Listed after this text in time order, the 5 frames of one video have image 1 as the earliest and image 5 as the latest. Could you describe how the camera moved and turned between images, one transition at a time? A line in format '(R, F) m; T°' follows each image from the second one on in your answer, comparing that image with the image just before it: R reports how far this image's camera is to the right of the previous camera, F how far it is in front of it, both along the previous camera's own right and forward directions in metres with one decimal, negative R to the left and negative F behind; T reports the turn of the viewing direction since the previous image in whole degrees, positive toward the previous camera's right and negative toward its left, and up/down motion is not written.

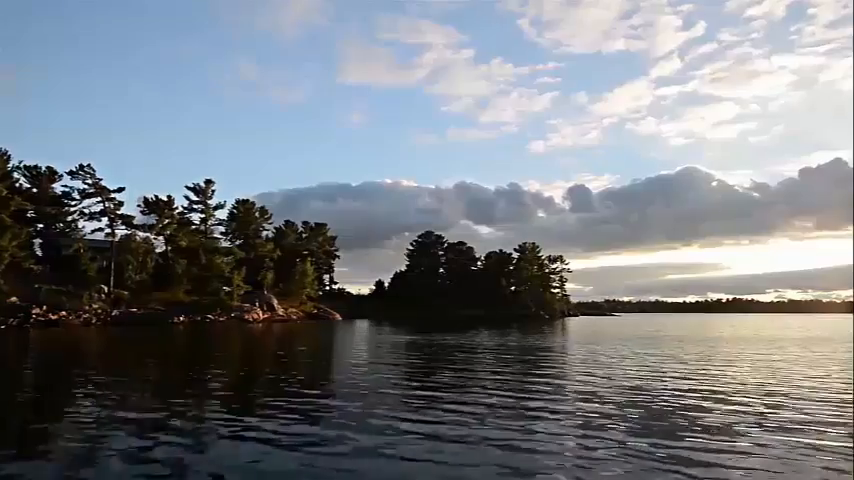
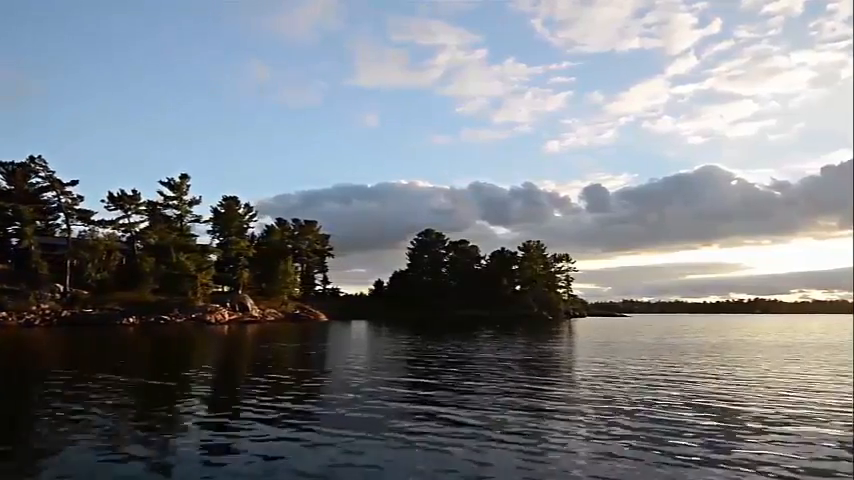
(+2.5, +3.2) m; -1°
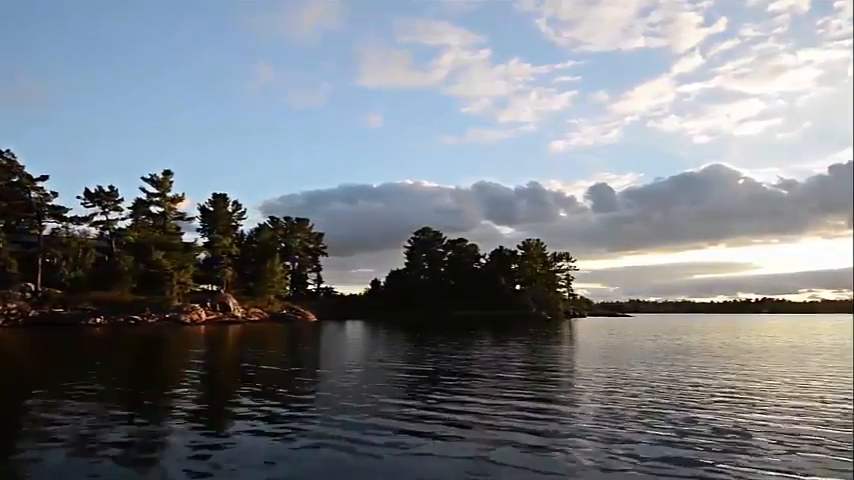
(+1.3, +1.6) m; 0°
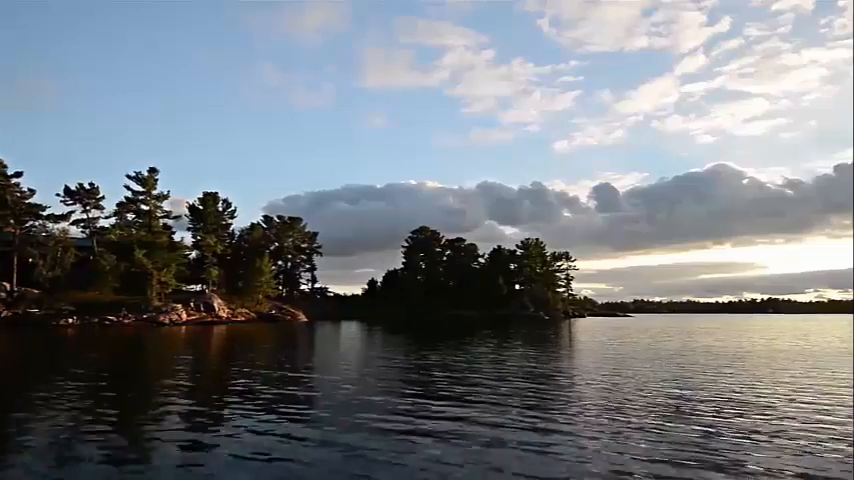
(+1.0, +1.3) m; 0°
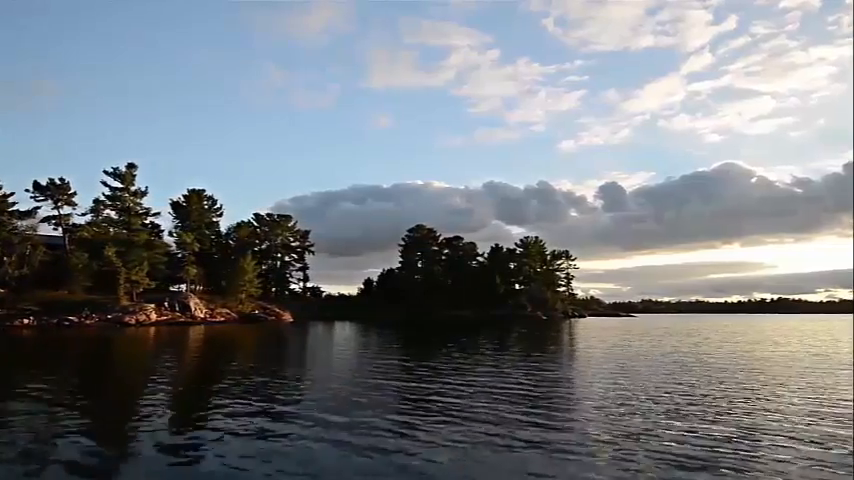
(+1.5, +1.9) m; -1°
